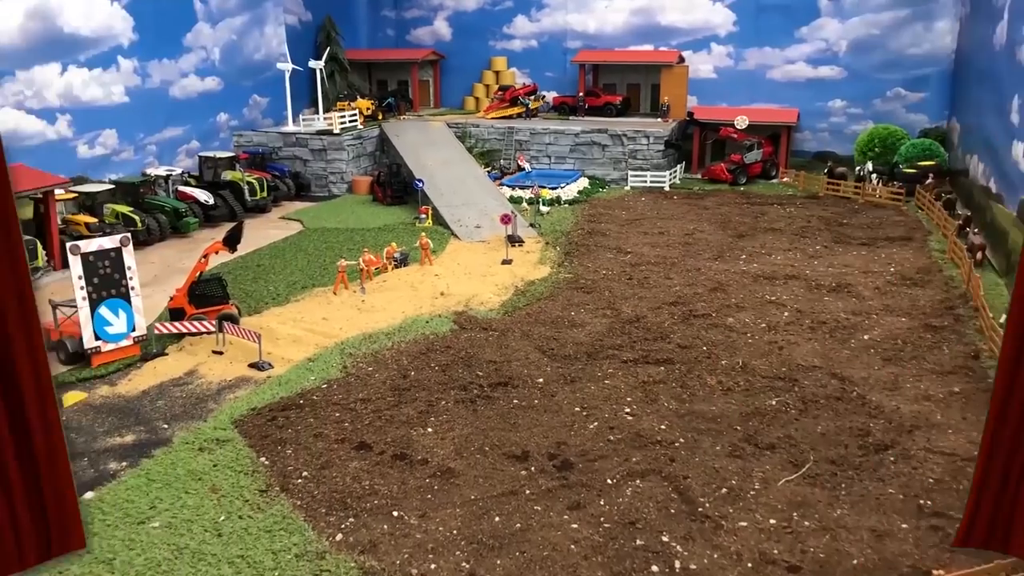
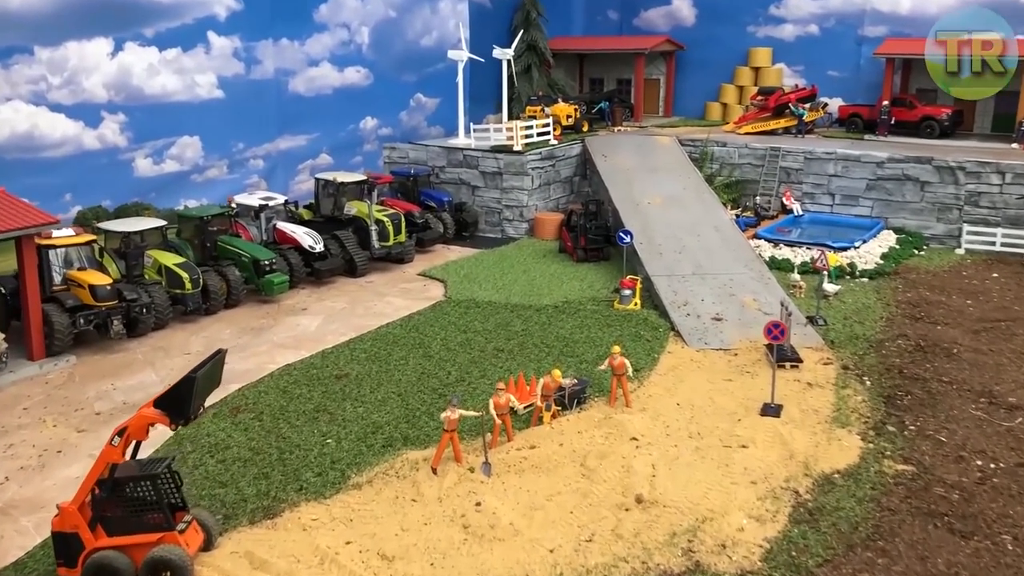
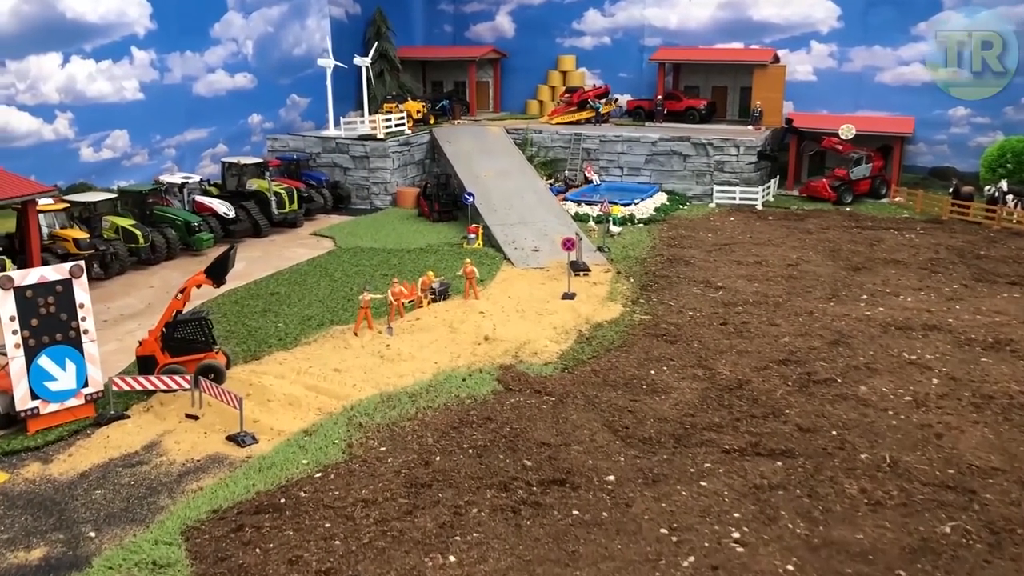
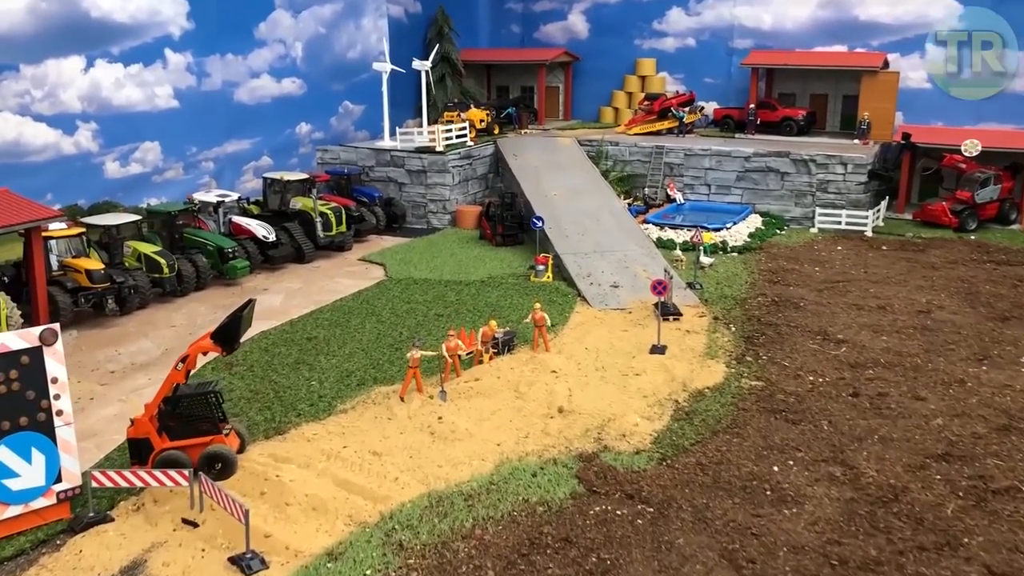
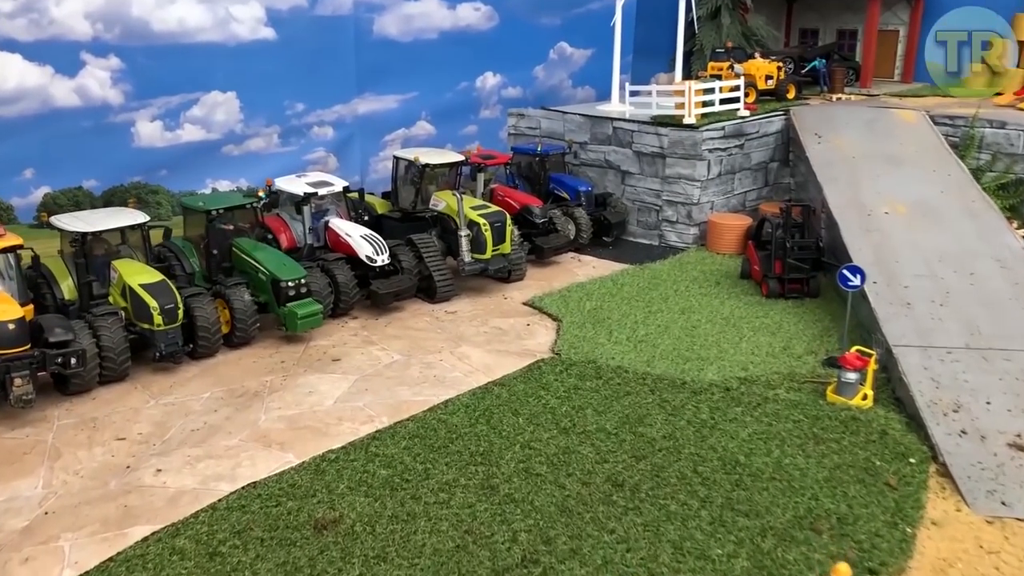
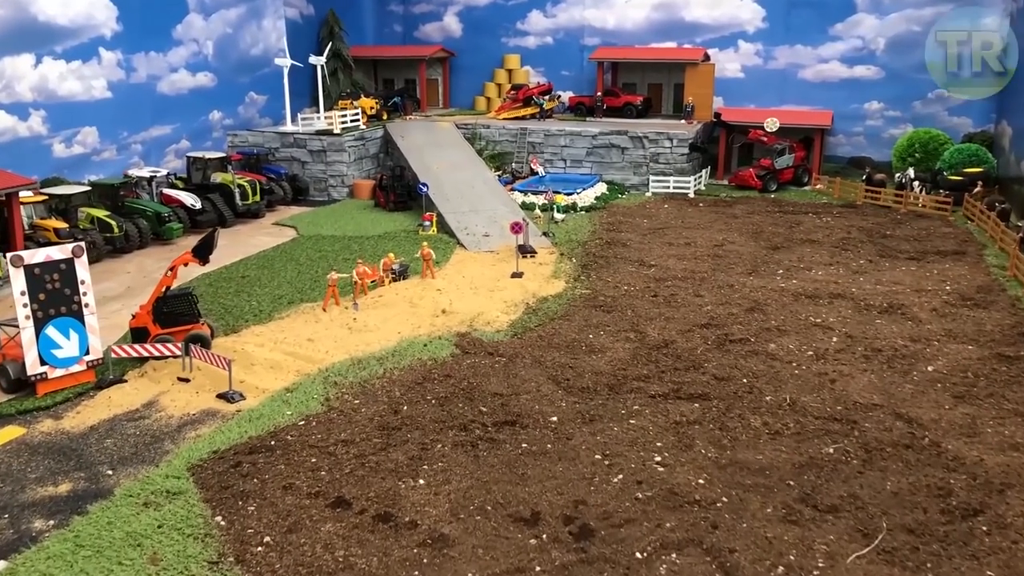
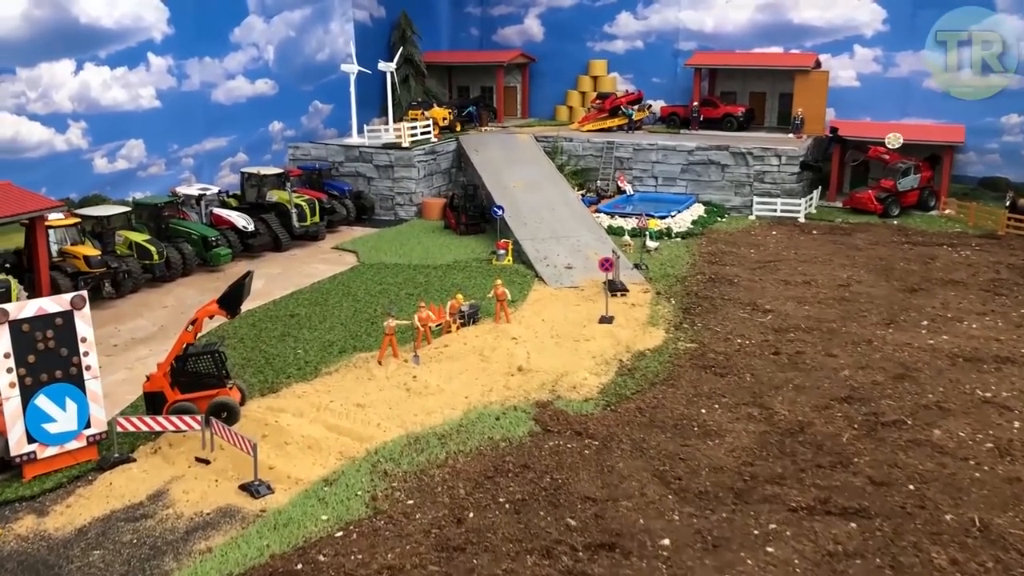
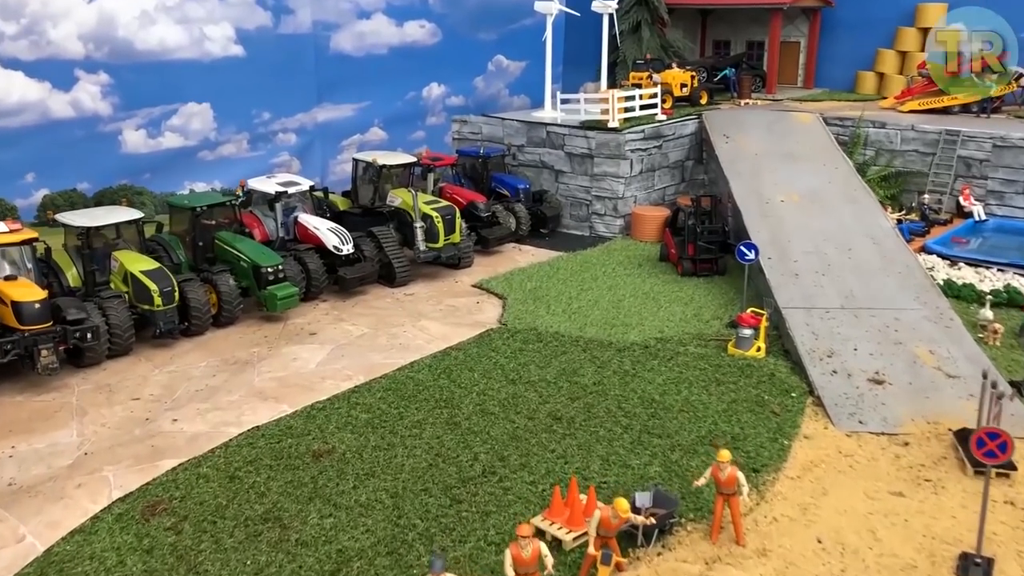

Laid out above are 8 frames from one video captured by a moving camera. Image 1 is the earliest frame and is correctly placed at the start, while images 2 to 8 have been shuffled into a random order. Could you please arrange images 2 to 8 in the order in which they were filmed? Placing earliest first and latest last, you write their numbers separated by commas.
6, 3, 7, 4, 2, 8, 5
